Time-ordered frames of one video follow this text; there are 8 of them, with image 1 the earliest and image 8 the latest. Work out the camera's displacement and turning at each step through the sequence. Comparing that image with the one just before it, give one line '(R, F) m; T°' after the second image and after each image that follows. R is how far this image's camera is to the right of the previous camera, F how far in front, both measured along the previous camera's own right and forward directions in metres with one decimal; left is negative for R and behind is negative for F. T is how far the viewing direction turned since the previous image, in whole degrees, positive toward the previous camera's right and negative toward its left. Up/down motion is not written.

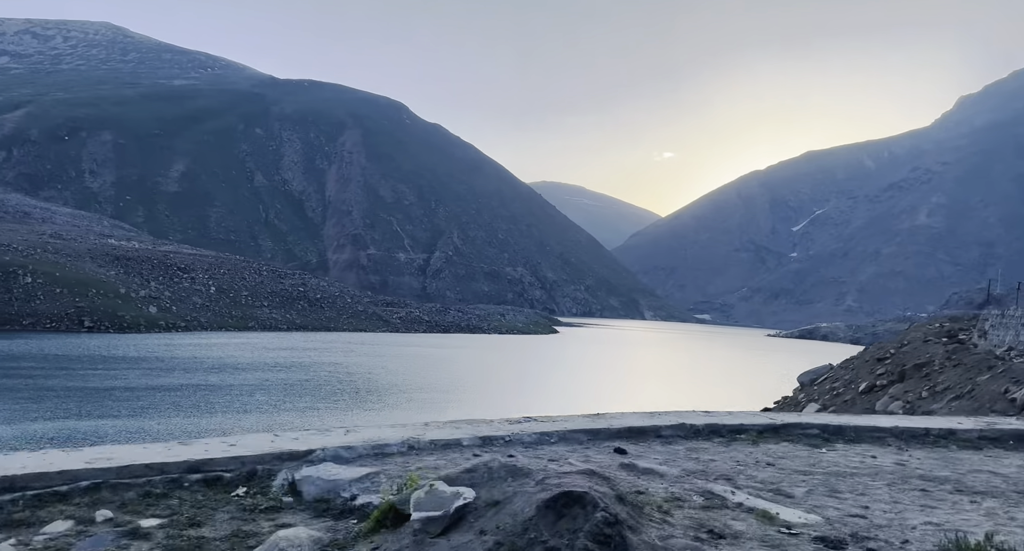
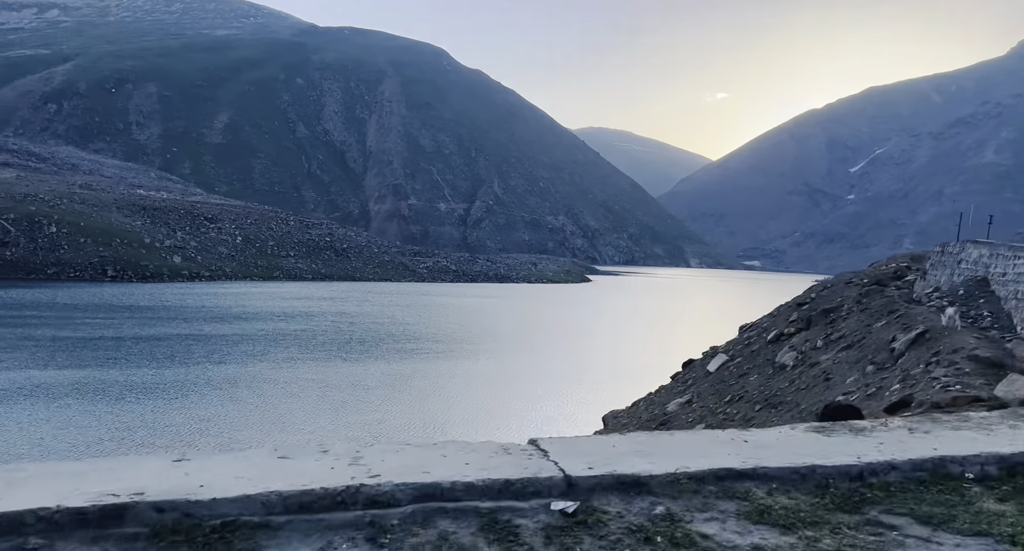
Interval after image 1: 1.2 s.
(+5.3, +1.7) m; -6°
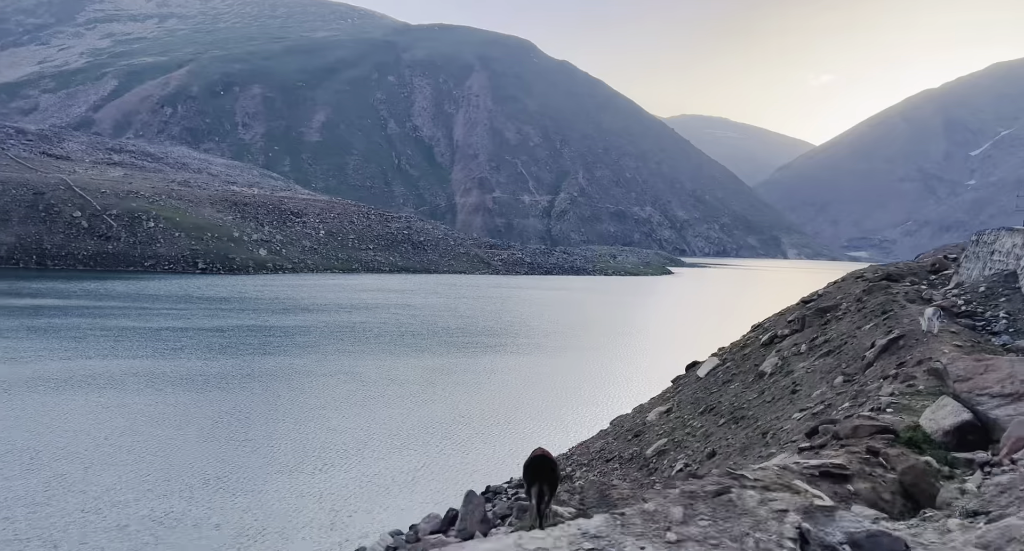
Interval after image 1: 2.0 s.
(+5.1, -0.6) m; -8°
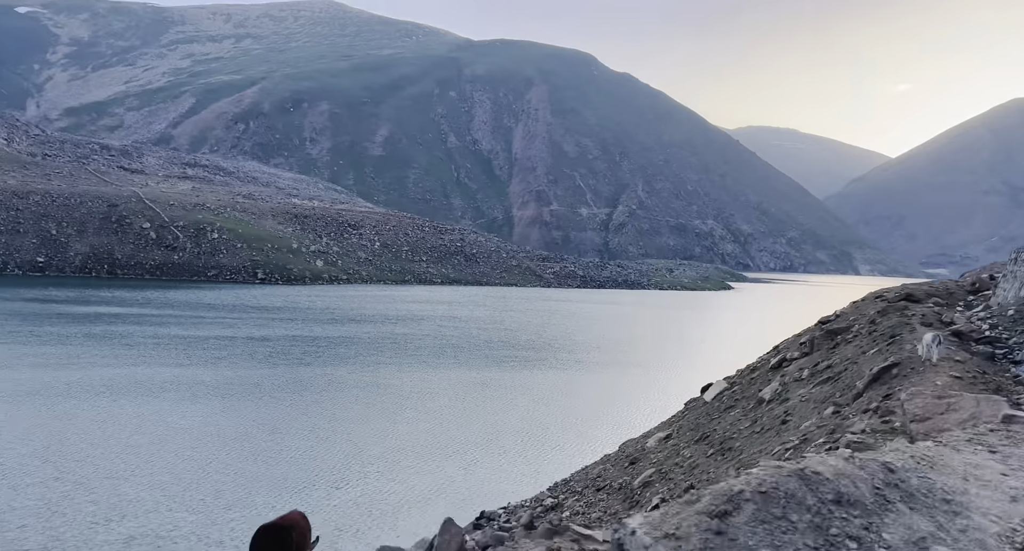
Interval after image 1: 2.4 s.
(+3.1, 0.0) m; -5°
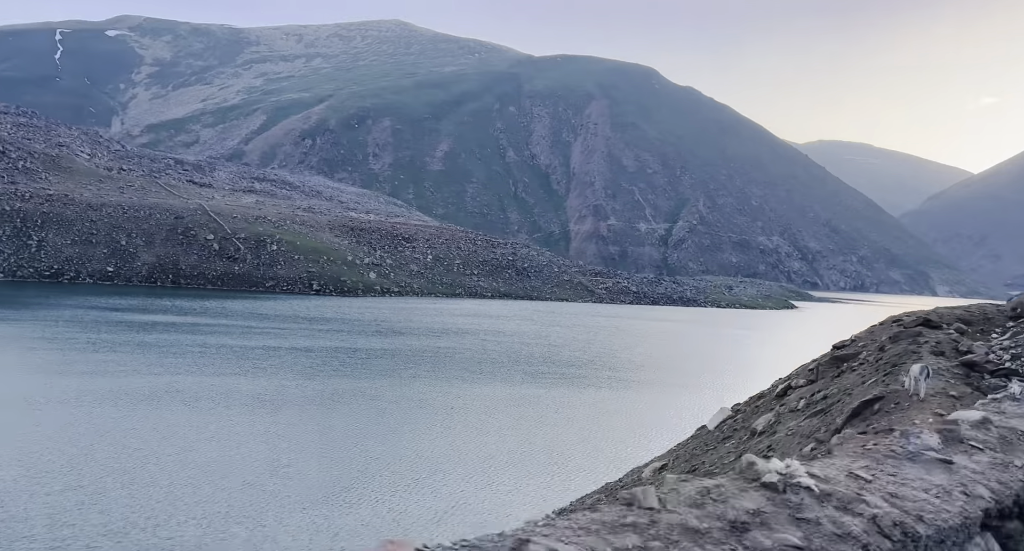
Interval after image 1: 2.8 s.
(+3.0, +0.6) m; -5°
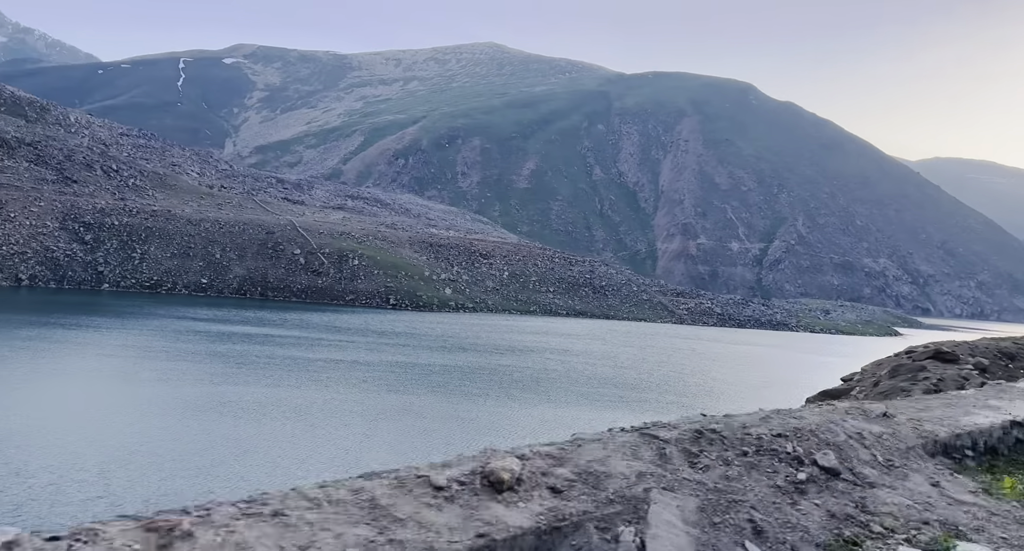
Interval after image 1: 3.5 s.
(+4.3, +2.0) m; -8°
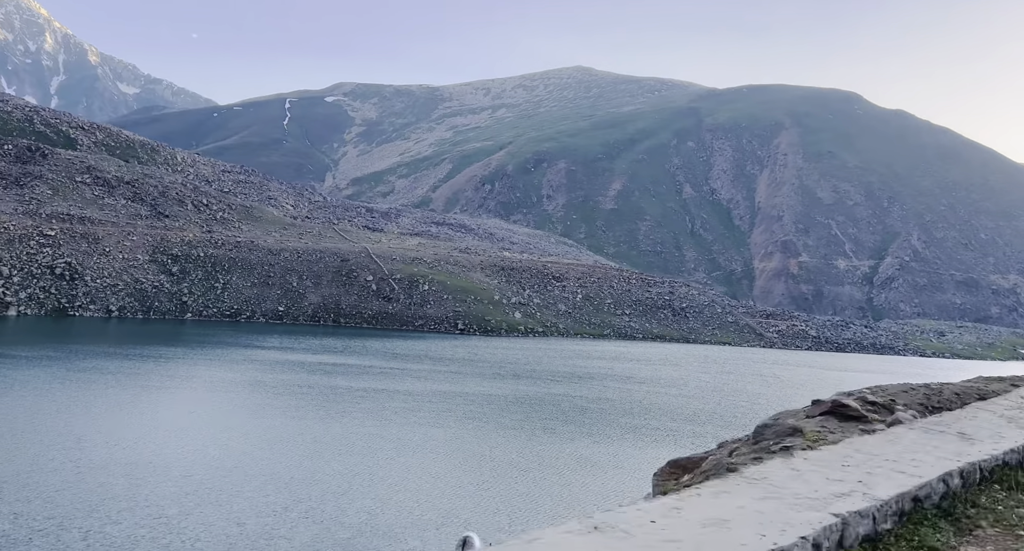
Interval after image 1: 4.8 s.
(+4.7, +4.4) m; -8°
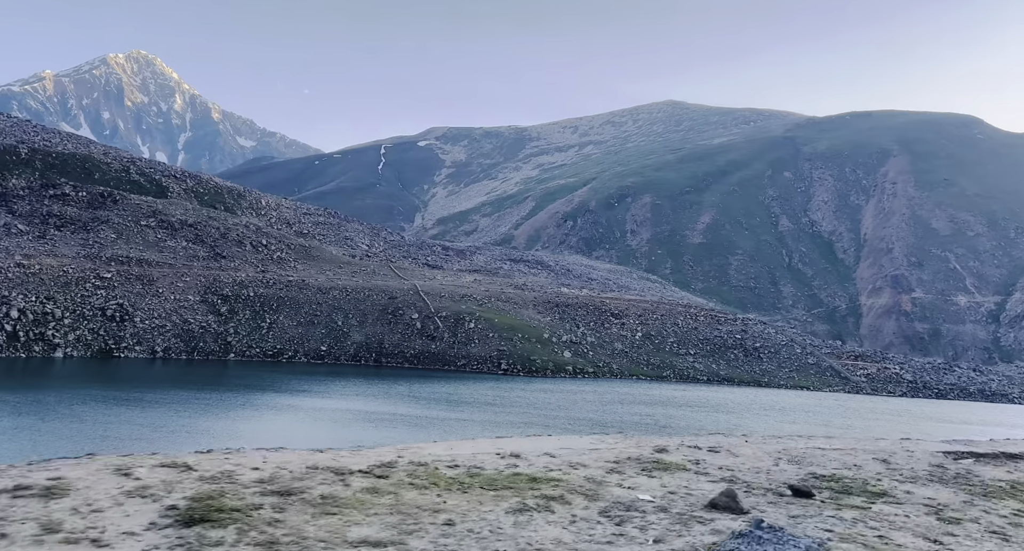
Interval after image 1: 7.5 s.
(+5.7, +6.0) m; -9°
